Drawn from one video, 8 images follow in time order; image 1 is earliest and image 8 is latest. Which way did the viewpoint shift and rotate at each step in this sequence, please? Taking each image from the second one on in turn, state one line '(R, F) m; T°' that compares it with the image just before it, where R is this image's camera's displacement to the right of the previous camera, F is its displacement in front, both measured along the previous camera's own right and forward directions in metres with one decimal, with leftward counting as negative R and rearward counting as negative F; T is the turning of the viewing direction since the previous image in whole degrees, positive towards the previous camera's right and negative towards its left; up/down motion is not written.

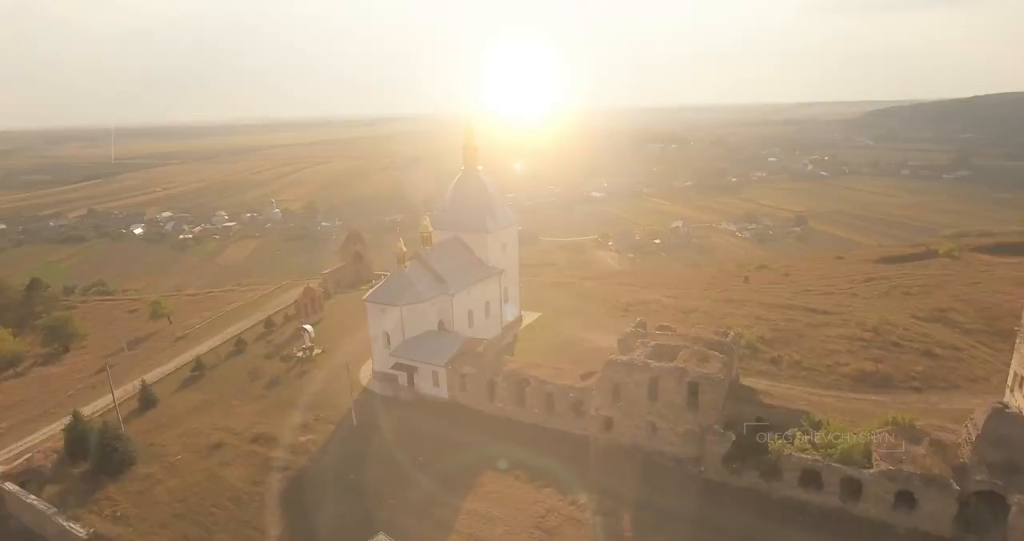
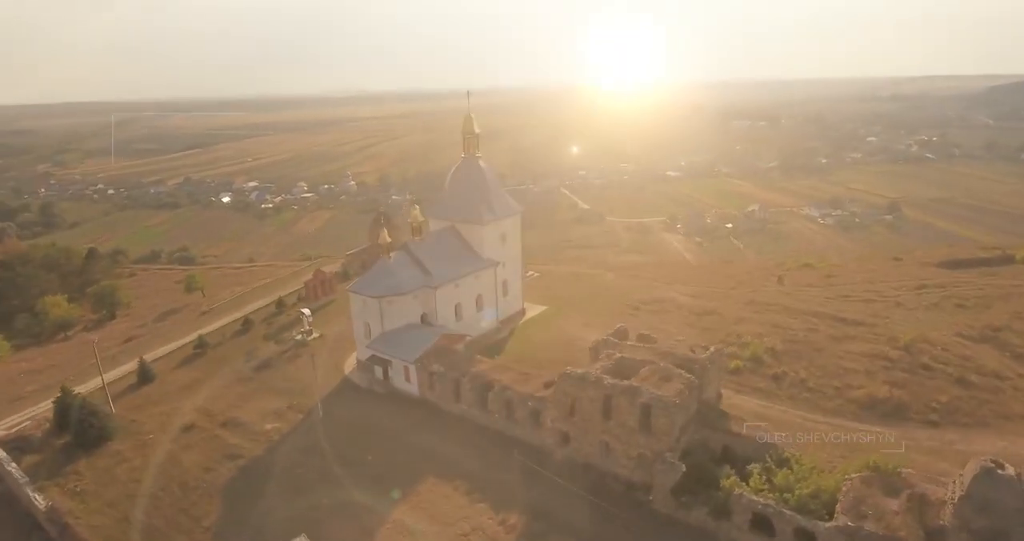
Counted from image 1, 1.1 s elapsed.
(+4.3, +1.5) m; -8°
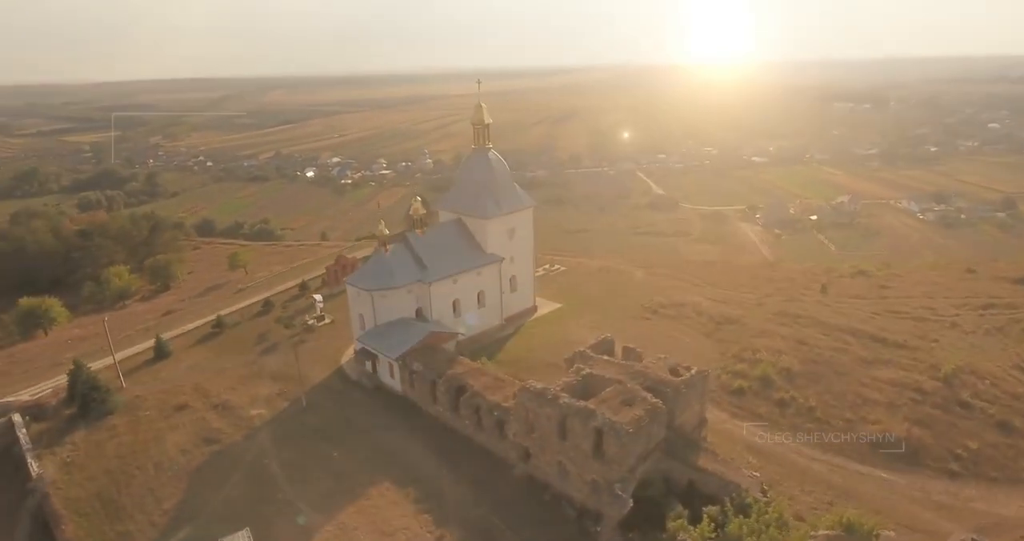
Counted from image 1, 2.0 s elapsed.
(+3.8, +1.3) m; -8°
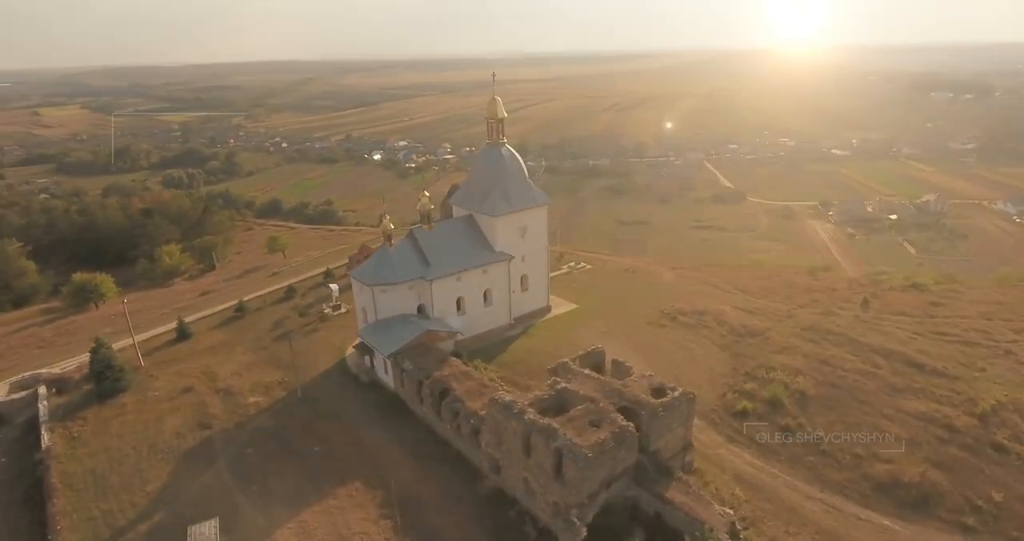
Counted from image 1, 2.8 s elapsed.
(+2.8, +1.0) m; -6°
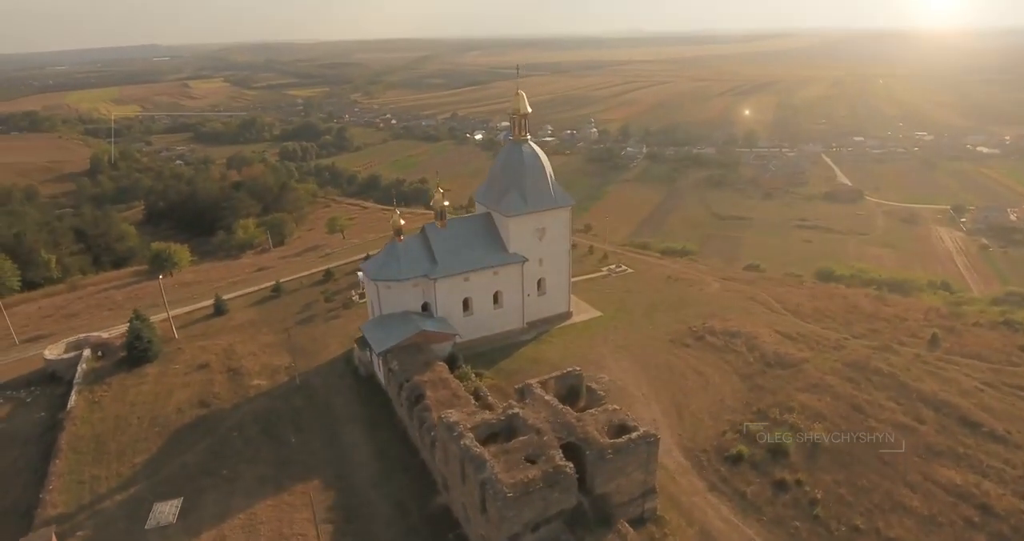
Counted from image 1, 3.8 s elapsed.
(+4.2, +1.5) m; -10°
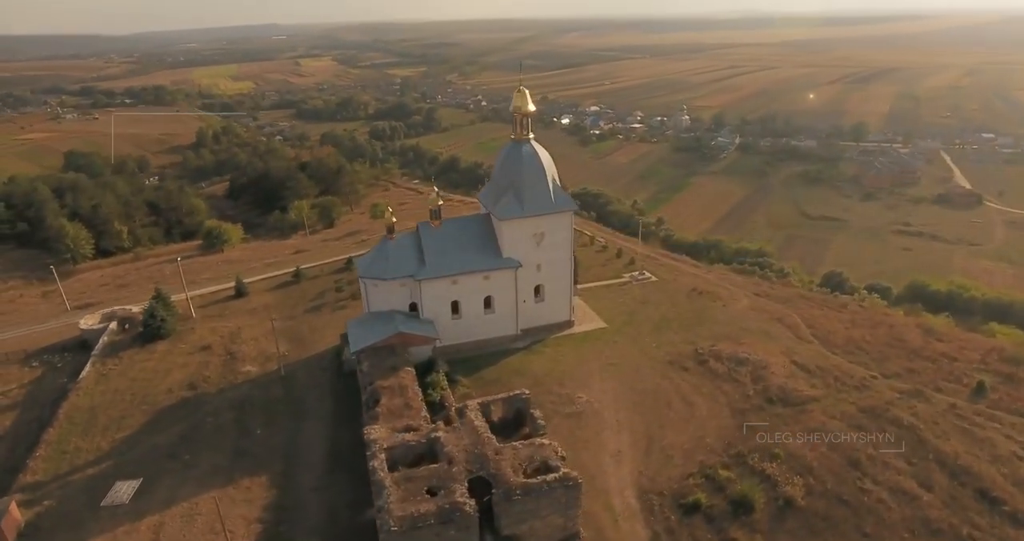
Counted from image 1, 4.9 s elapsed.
(+4.3, +1.5) m; -9°
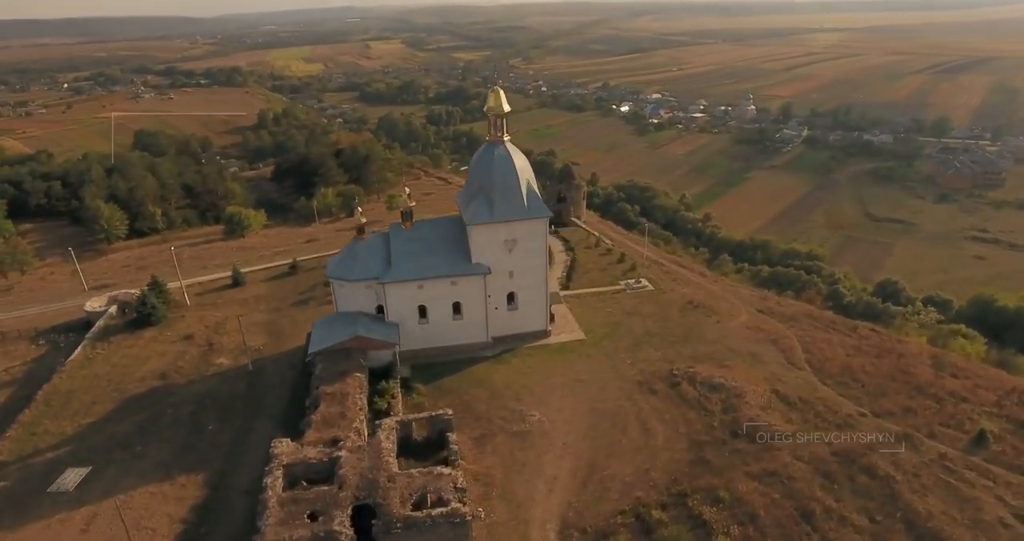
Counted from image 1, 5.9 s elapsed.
(+4.0, +1.2) m; -6°
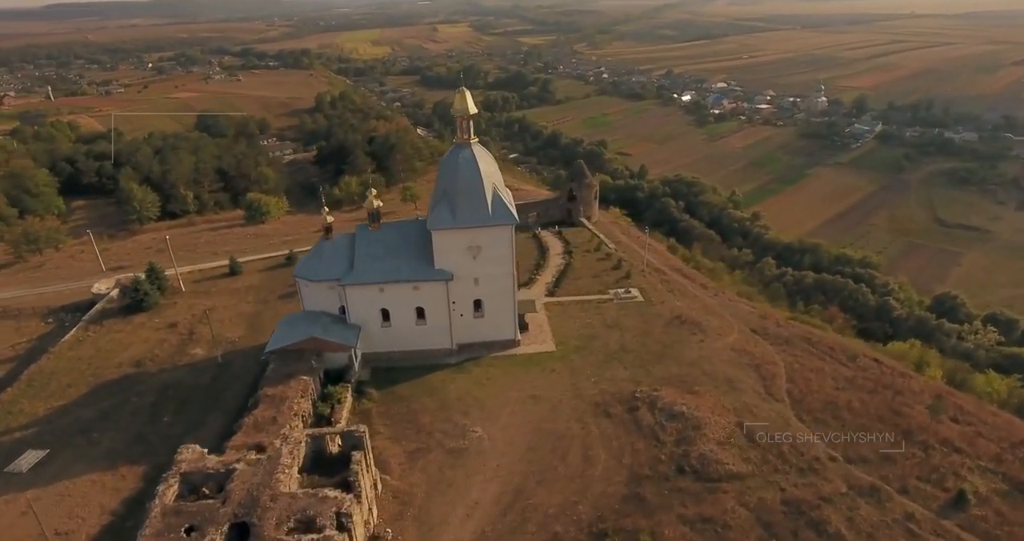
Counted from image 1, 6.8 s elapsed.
(+4.1, +1.1) m; -6°
